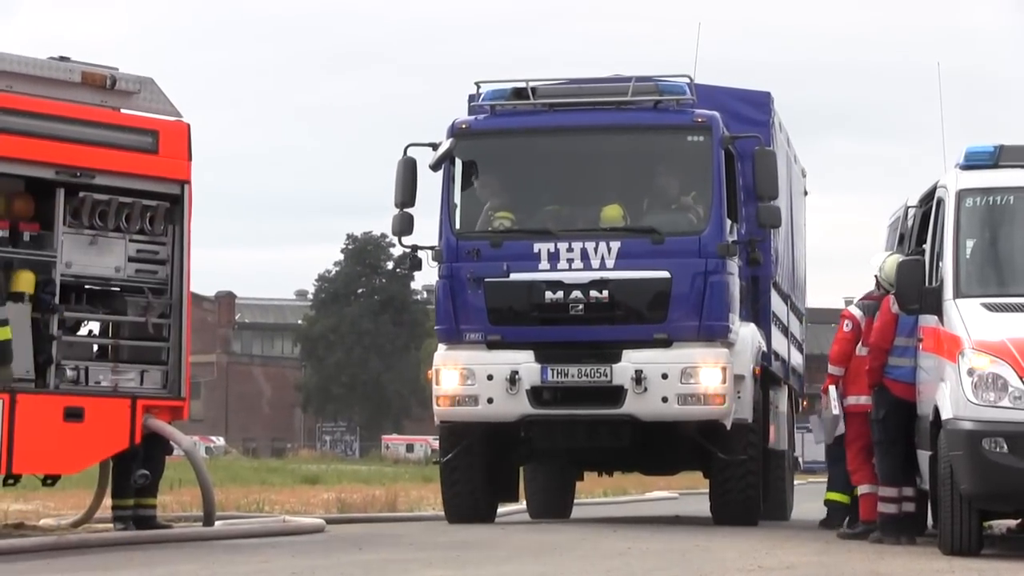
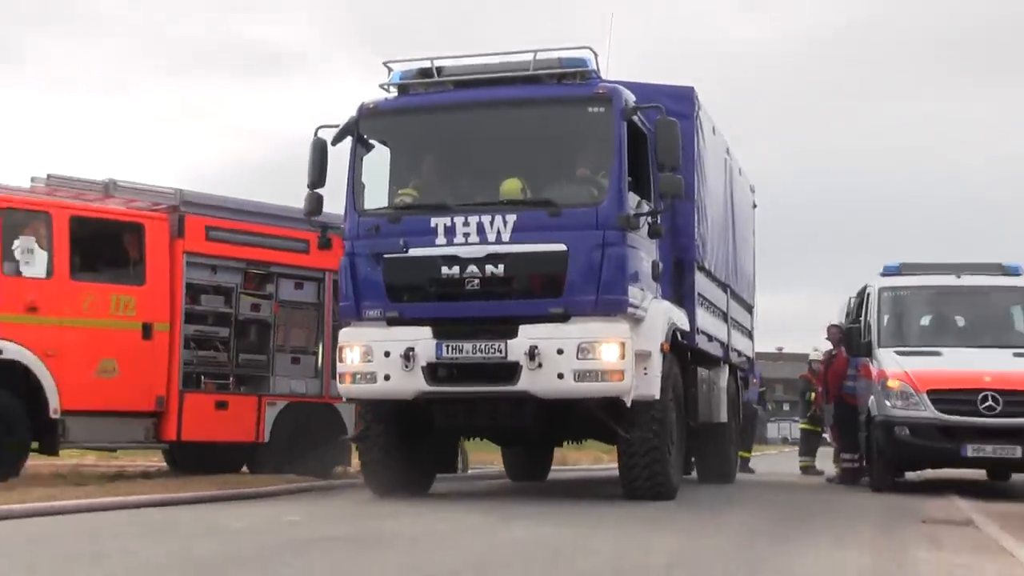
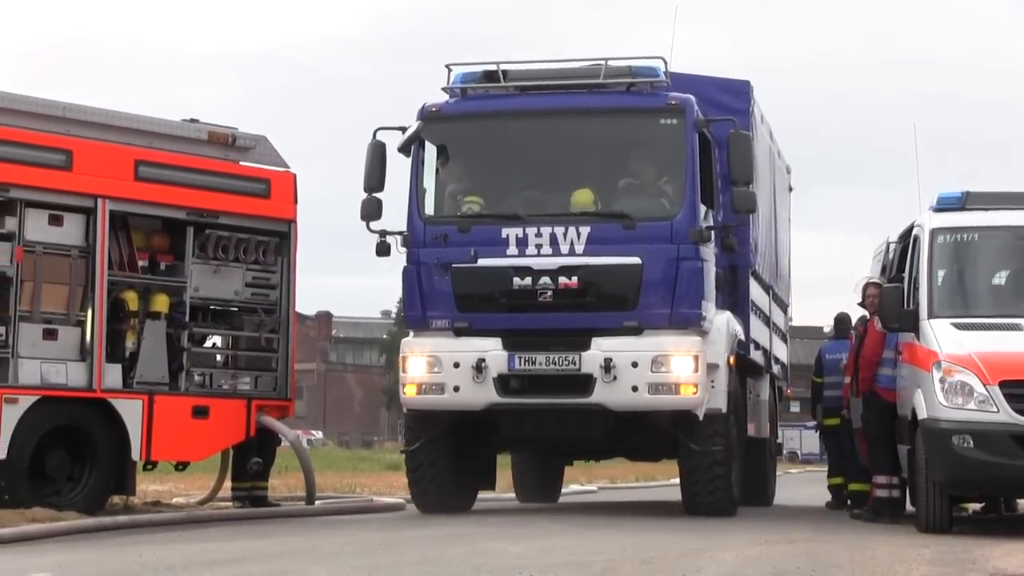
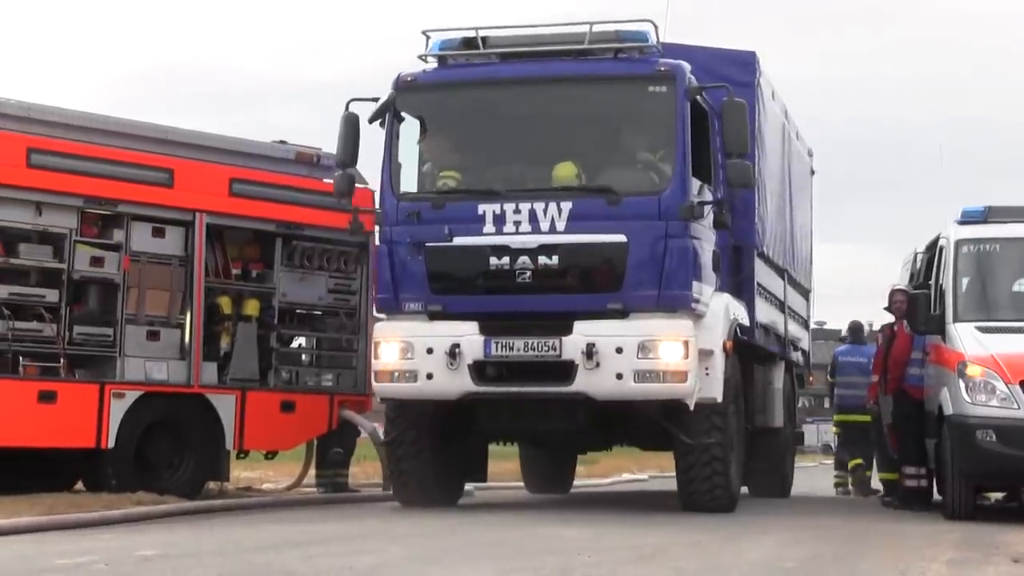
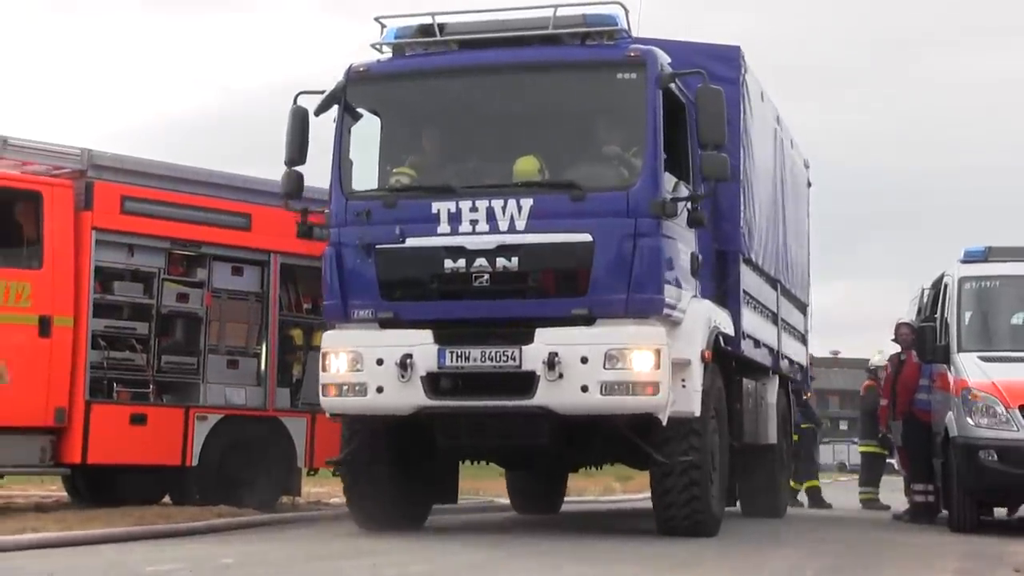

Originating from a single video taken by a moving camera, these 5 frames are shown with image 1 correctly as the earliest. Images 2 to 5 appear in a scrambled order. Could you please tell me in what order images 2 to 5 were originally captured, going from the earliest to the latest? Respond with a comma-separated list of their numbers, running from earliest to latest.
3, 4, 5, 2
